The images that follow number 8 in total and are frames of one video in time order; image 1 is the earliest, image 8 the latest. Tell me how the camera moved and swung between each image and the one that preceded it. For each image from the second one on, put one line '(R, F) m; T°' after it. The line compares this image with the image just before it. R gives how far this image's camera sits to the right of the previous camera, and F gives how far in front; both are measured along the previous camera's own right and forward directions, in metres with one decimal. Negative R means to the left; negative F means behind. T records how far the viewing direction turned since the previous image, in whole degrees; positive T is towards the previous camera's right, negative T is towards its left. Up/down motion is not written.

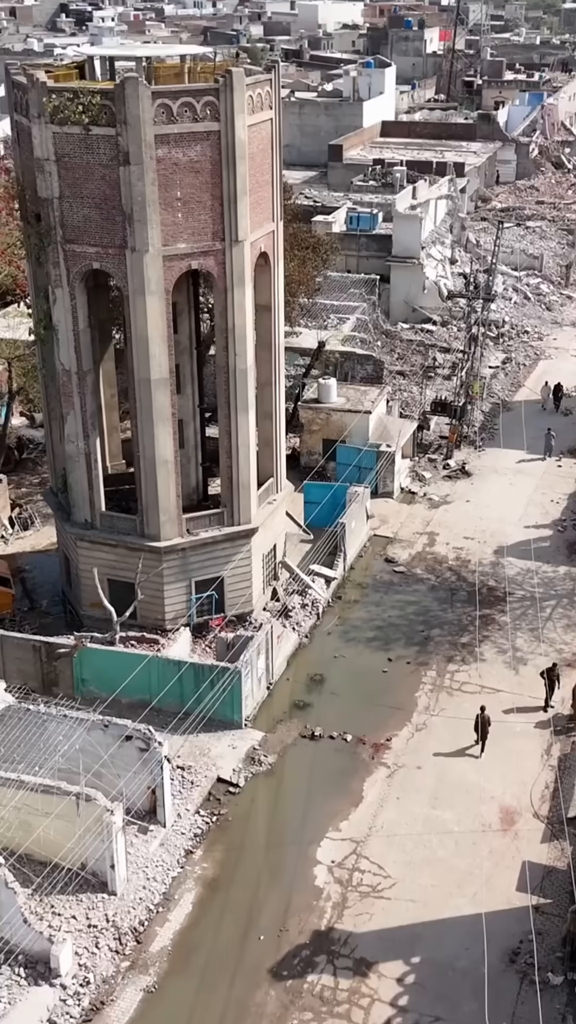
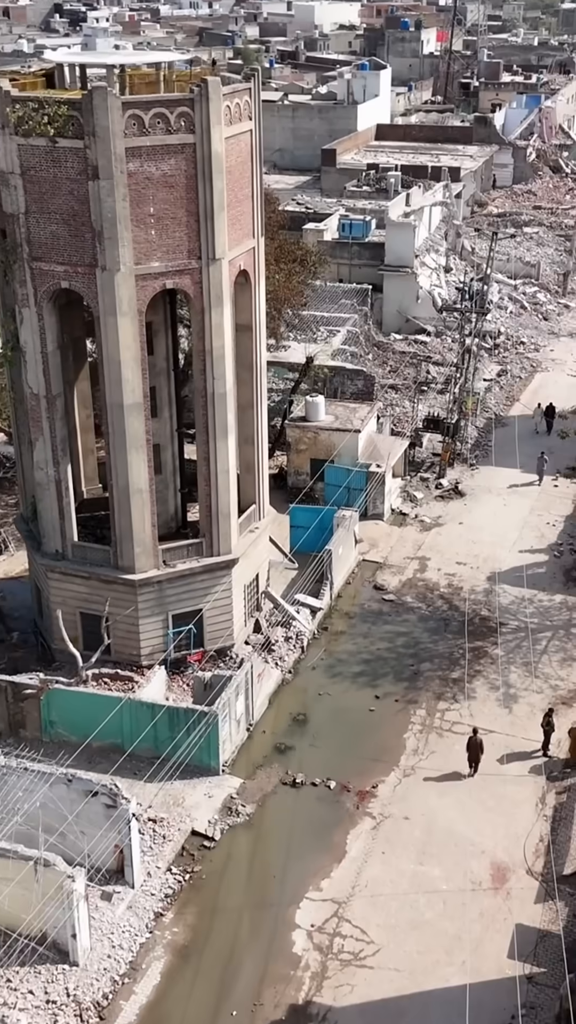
(+0.4, +1.4) m; 0°
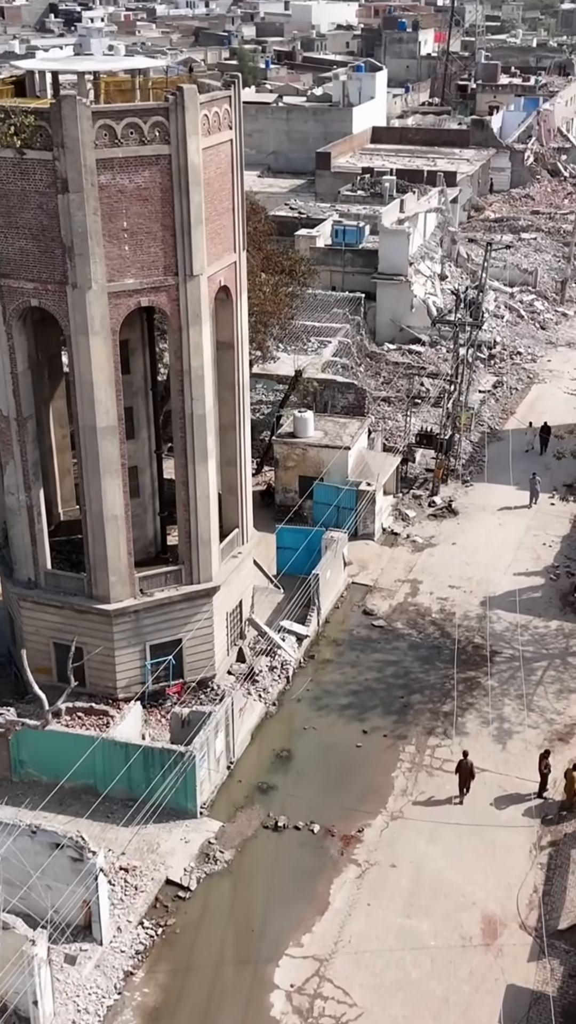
(+0.3, +1.2) m; 0°
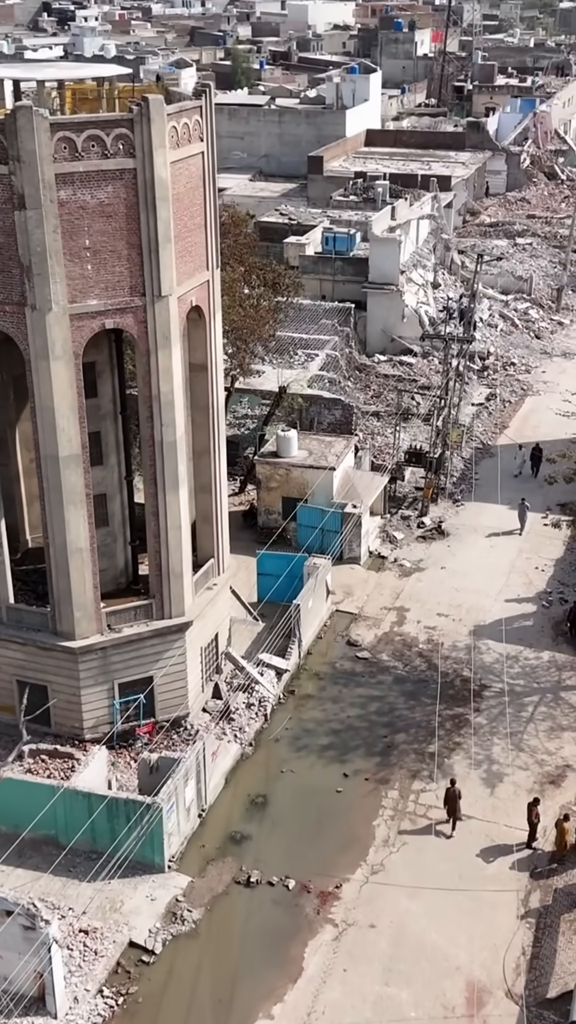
(+0.5, +1.4) m; 0°
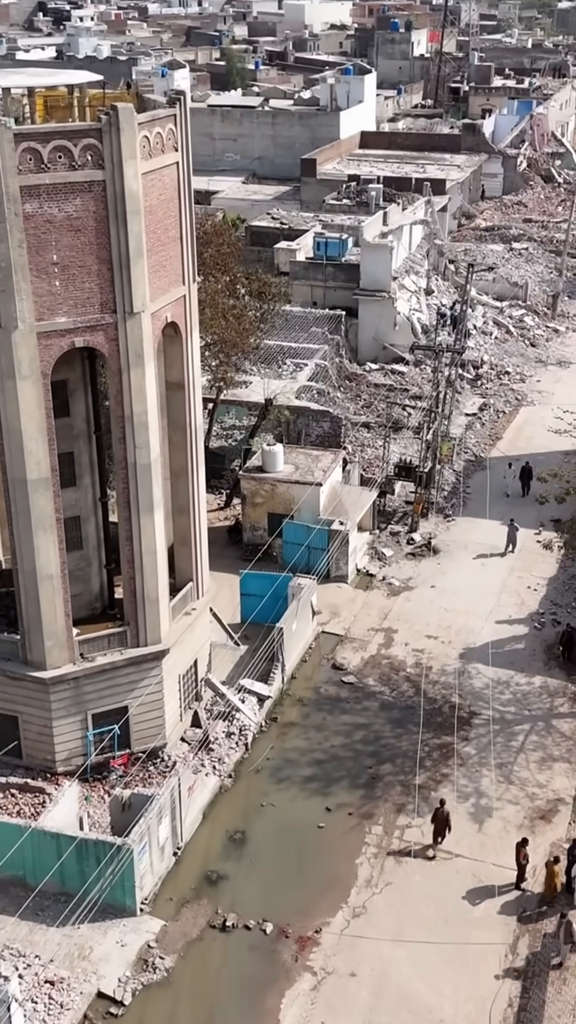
(+0.4, +1.0) m; 0°
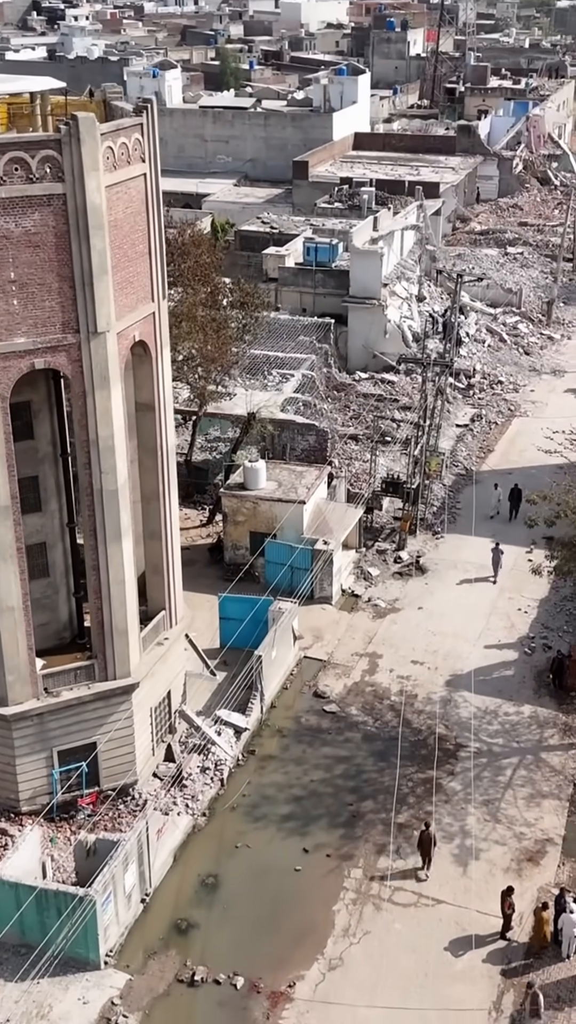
(+0.4, +1.1) m; 0°
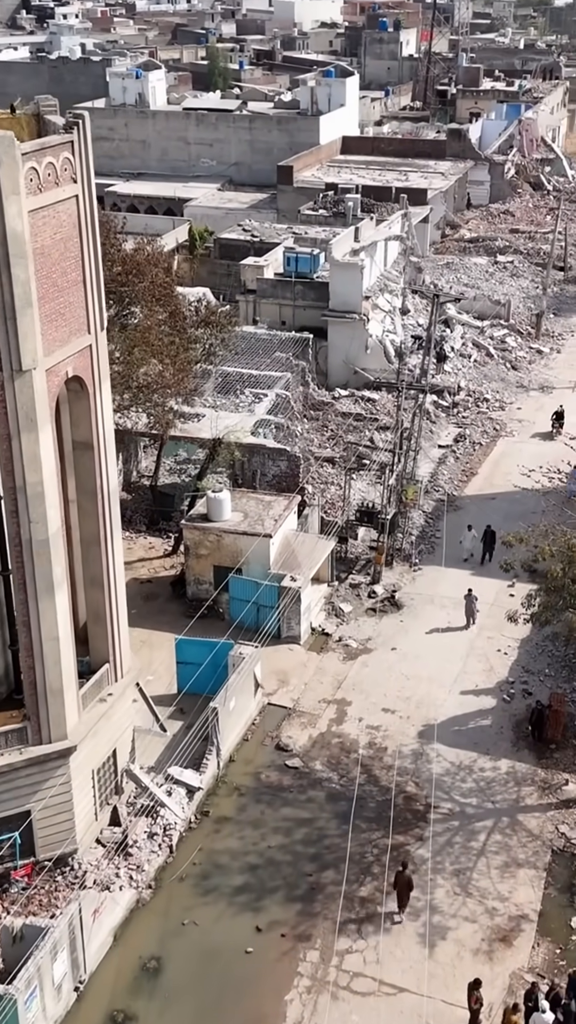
(+0.8, +1.9) m; 0°
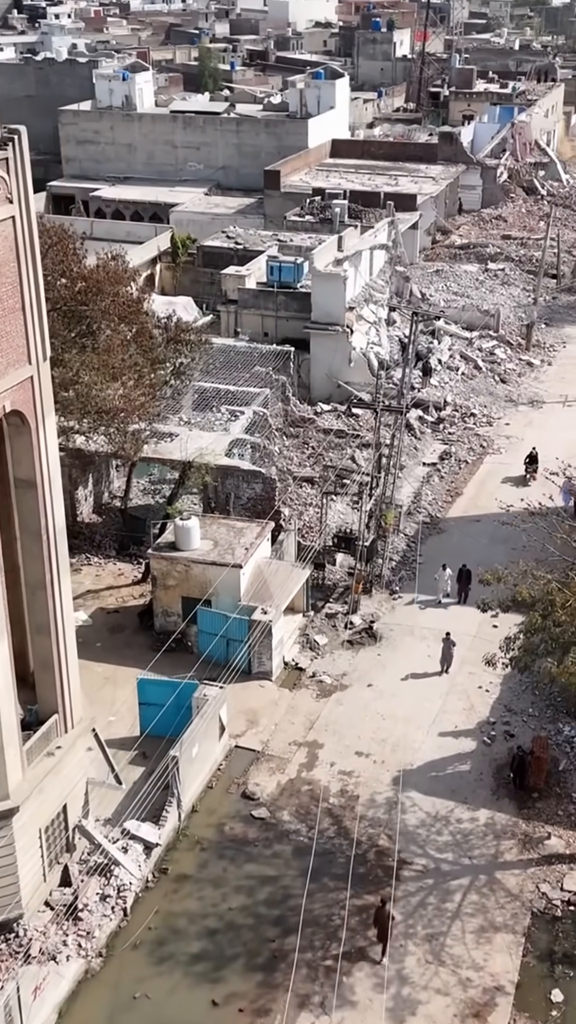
(+0.7, +1.5) m; 0°
